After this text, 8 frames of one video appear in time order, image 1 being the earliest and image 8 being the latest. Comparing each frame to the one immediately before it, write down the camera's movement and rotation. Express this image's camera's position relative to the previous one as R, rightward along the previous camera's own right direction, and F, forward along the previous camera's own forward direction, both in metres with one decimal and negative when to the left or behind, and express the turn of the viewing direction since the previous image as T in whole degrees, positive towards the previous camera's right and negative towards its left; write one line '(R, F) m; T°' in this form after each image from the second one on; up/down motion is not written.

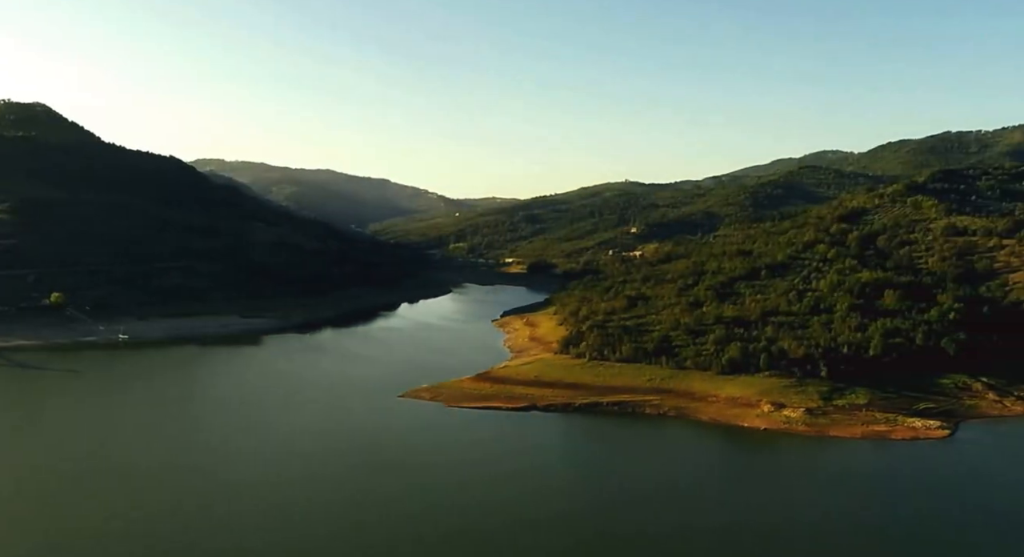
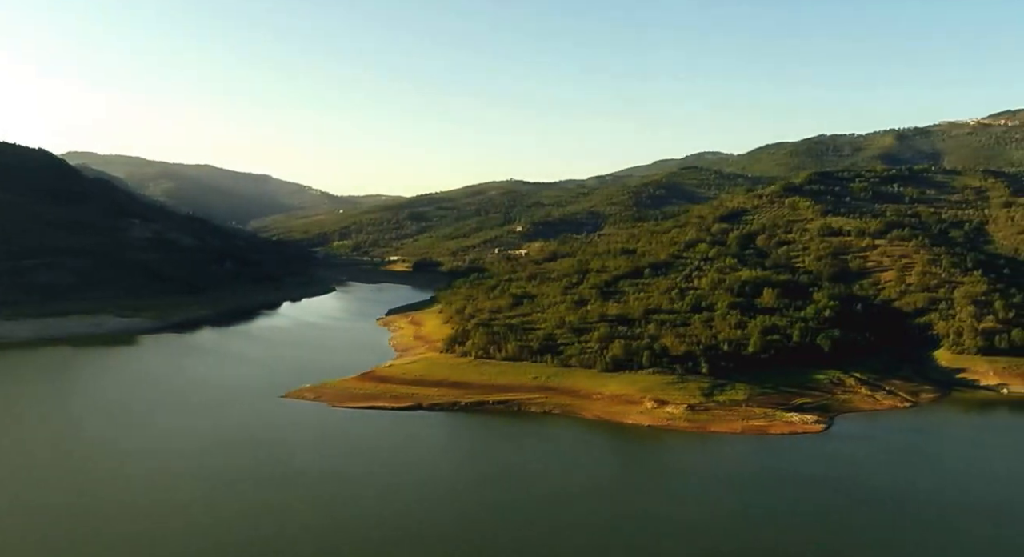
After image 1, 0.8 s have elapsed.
(-0.2, +1.2) m; +7°
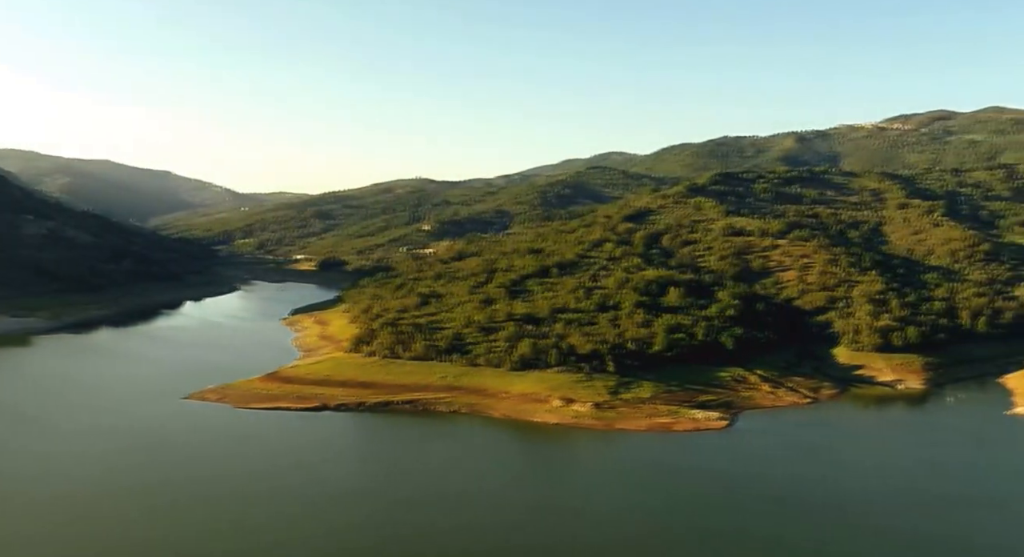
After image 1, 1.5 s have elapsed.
(0.0, +1.0) m; +5°
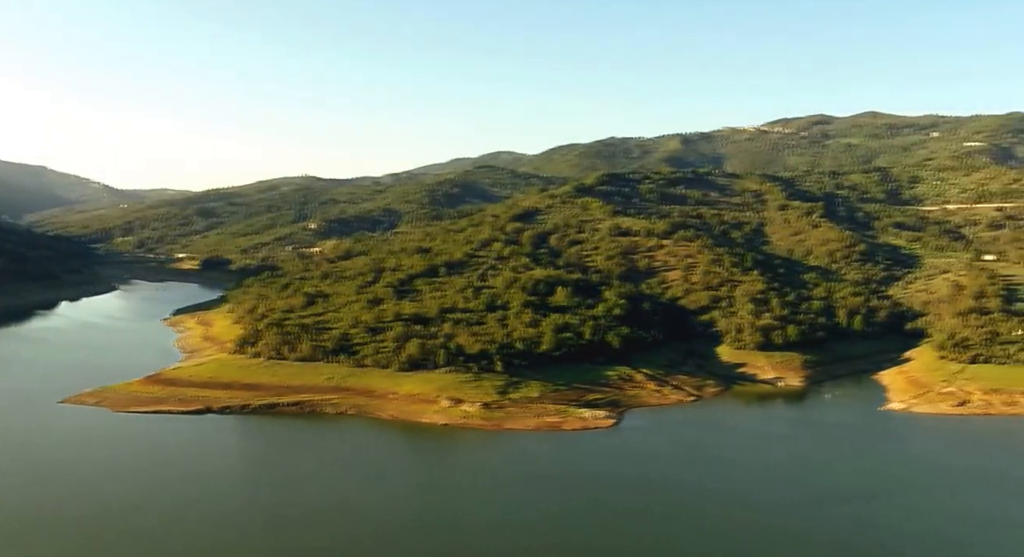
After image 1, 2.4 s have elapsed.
(+0.3, +1.4) m; +6°
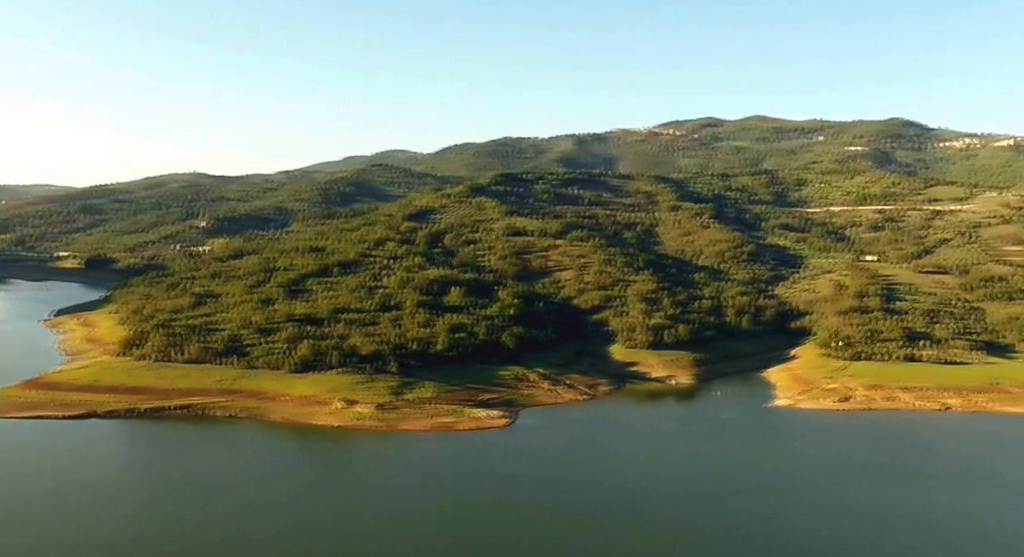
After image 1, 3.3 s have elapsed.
(+0.3, +1.0) m; +6°
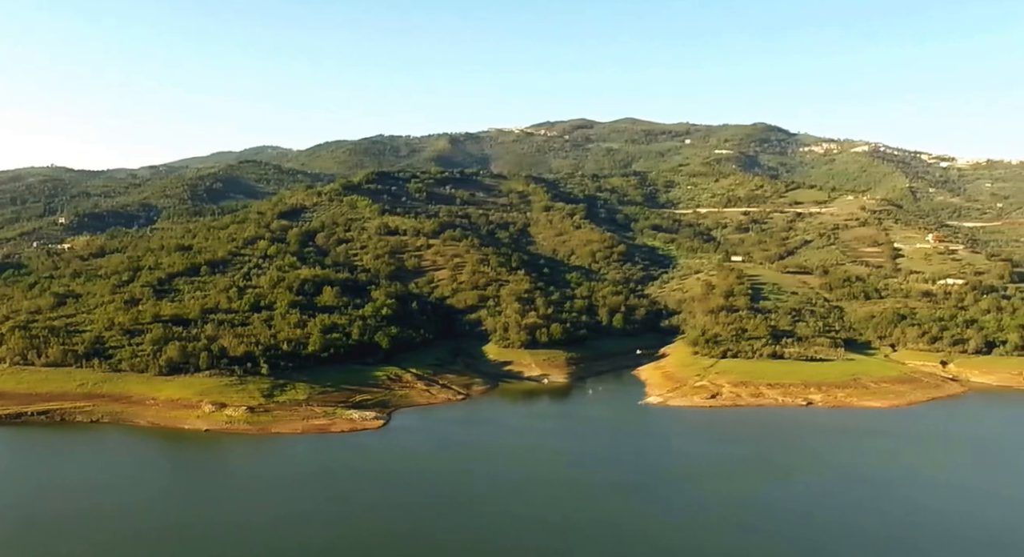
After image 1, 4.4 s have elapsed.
(+0.7, +0.8) m; +7°
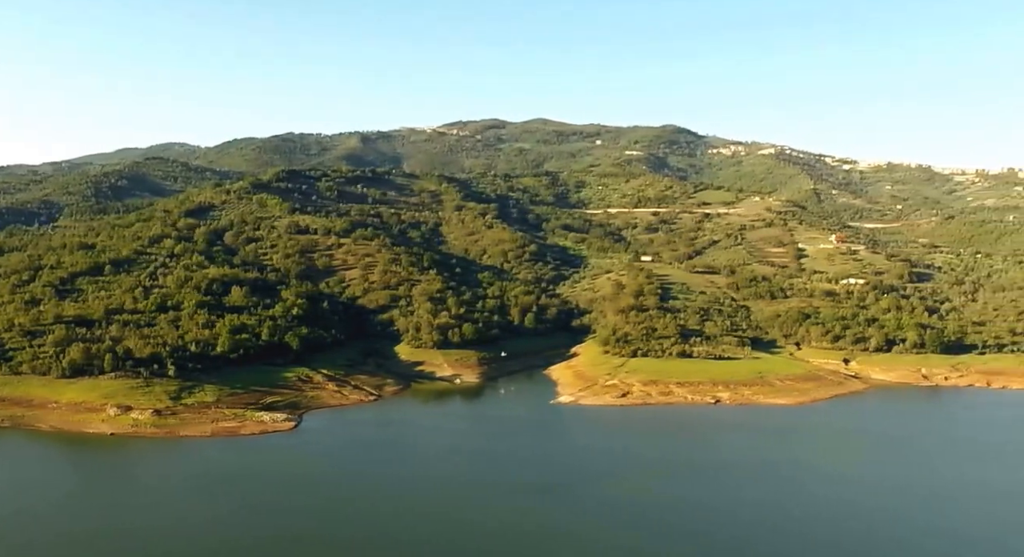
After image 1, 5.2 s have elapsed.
(+0.6, 0.0) m; +5°
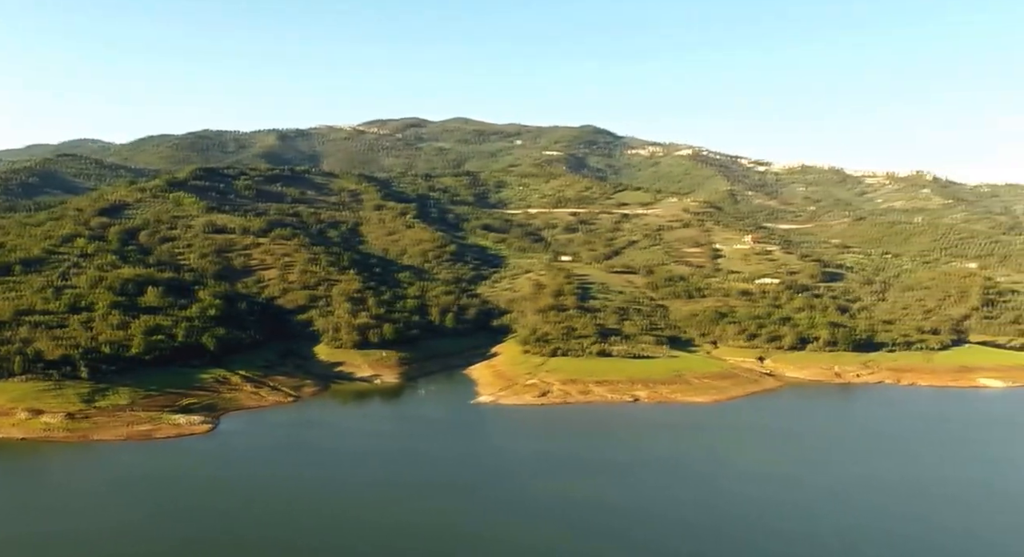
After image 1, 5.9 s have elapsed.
(+0.2, -0.1) m; +4°
